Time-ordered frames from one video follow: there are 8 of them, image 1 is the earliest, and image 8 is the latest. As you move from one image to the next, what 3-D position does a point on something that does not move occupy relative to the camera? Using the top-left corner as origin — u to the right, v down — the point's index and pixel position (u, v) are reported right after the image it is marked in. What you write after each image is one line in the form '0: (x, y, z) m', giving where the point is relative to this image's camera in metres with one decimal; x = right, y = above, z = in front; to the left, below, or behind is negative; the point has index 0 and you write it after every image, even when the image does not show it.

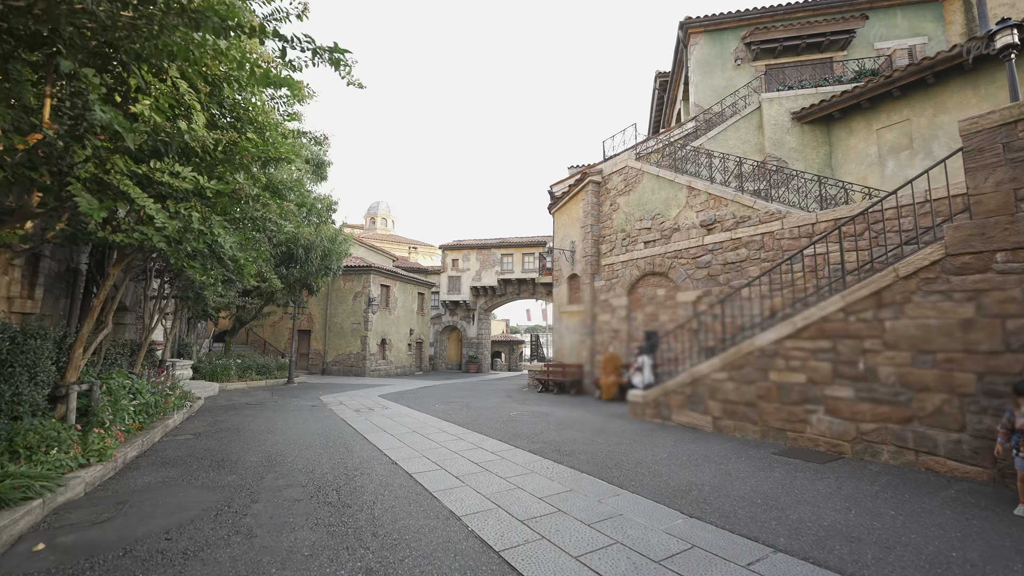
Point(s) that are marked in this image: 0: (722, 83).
0: (+7.4, +7.2, +14.6) m
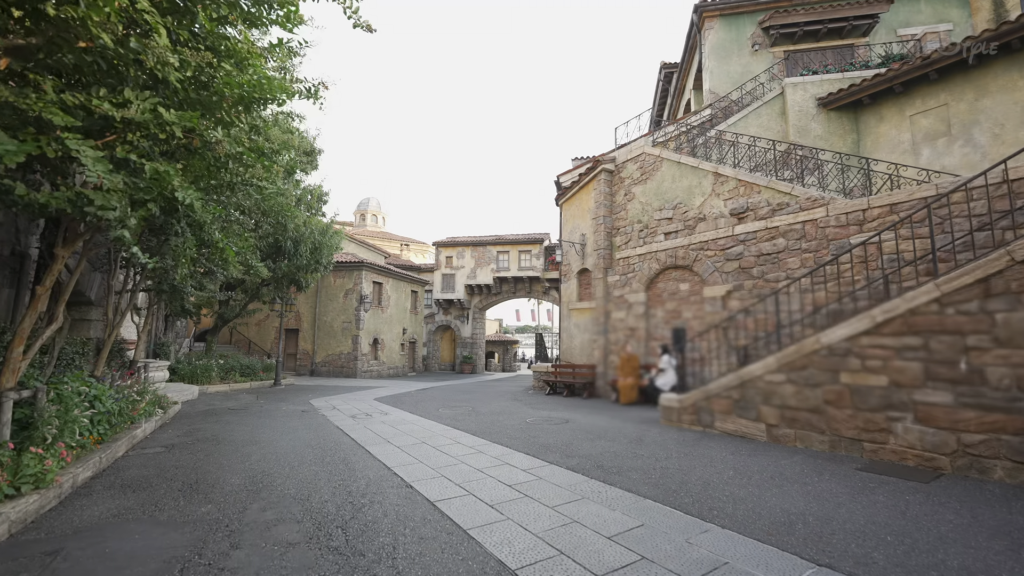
0: (+7.6, +7.4, +13.9) m
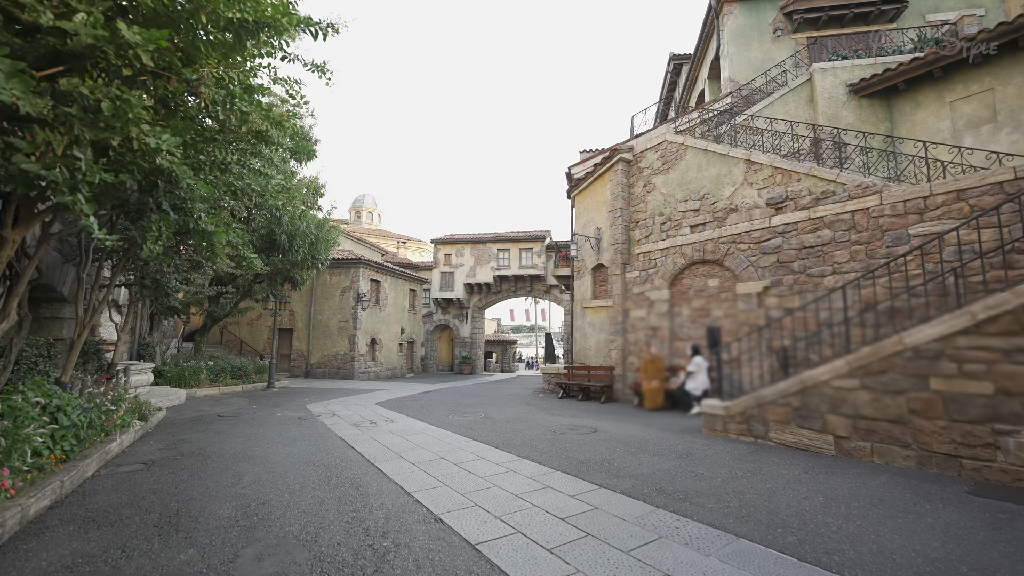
0: (+7.9, +7.4, +13.3) m
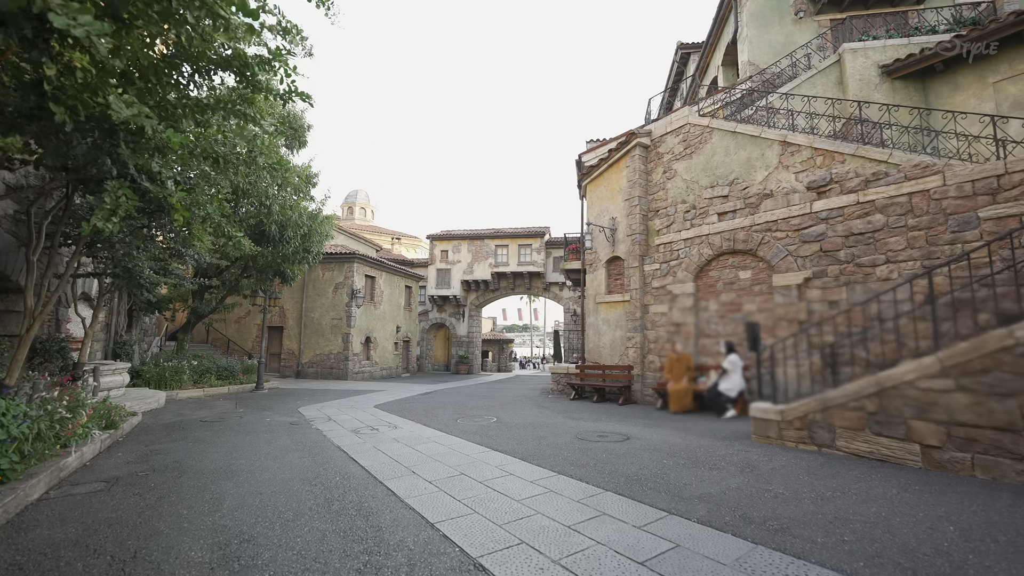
0: (+8.2, +7.6, +12.6) m
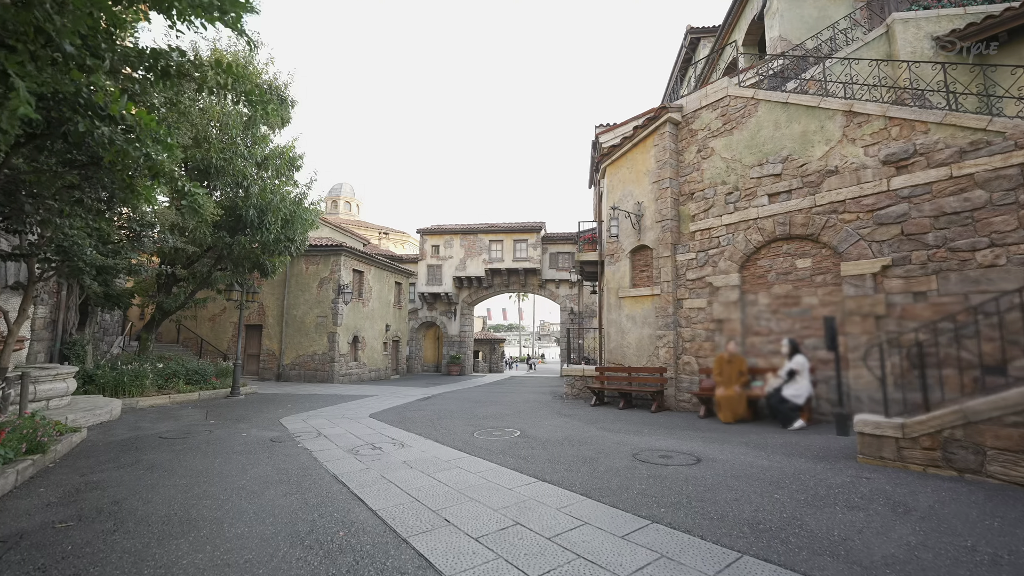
0: (+8.5, +7.7, +11.6) m
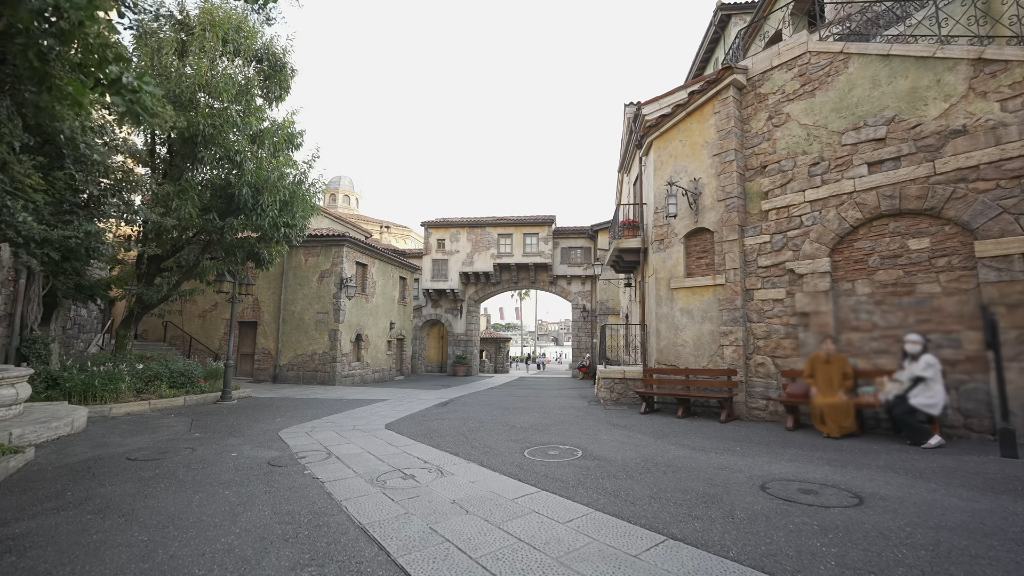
0: (+9.3, +8.0, +10.3) m
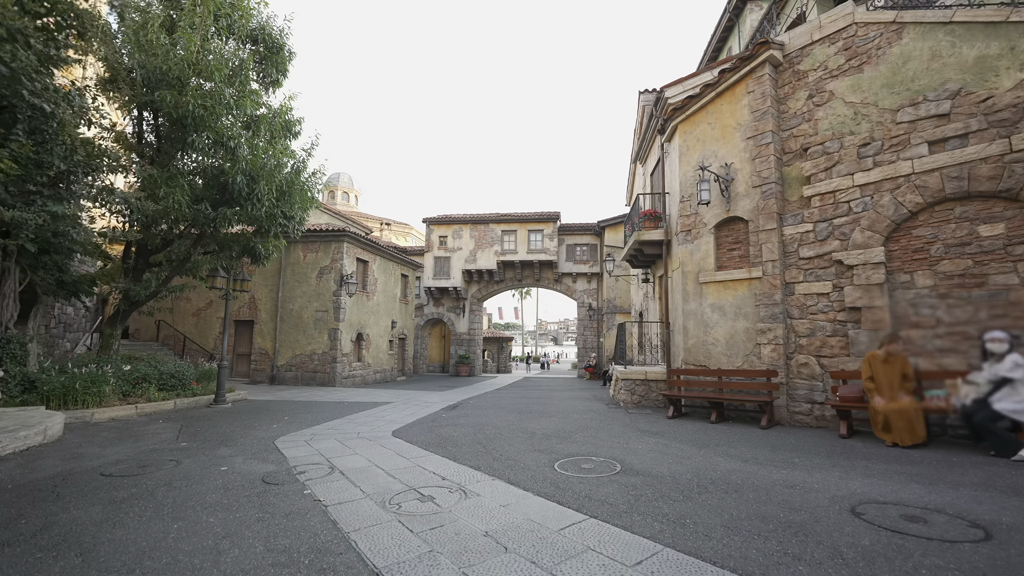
0: (+9.6, +8.1, +9.7) m
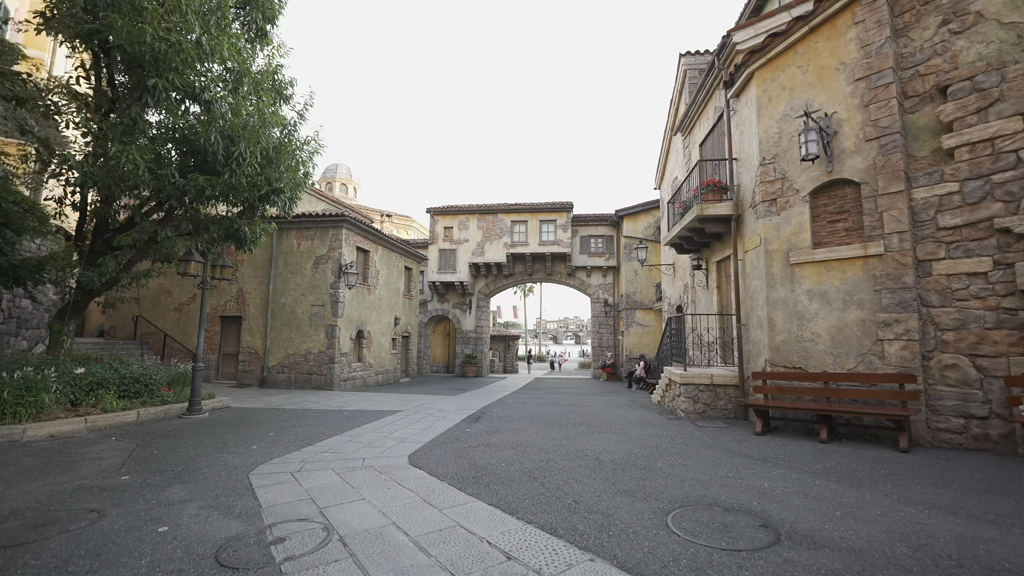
0: (+10.3, +8.4, +8.0) m
